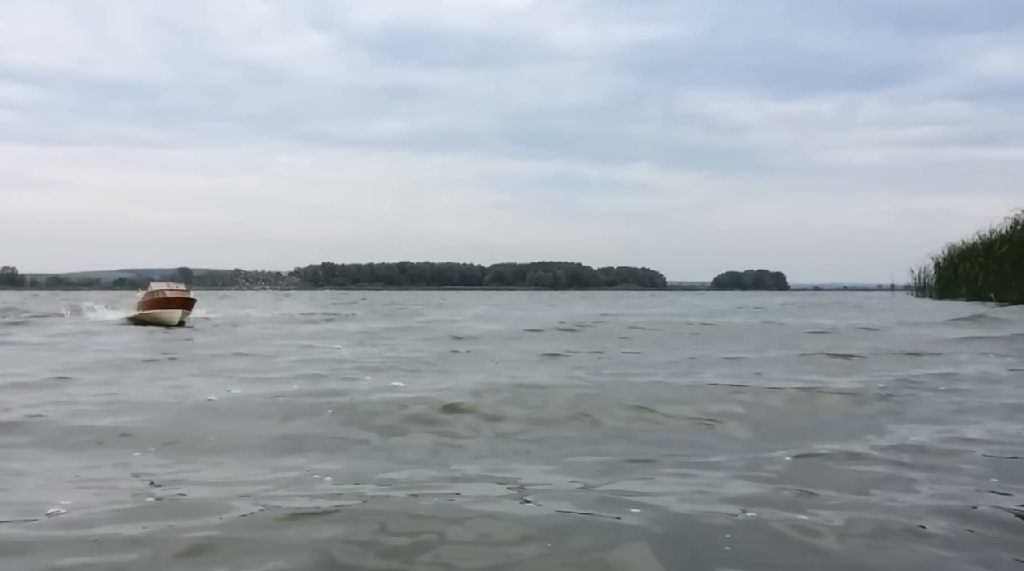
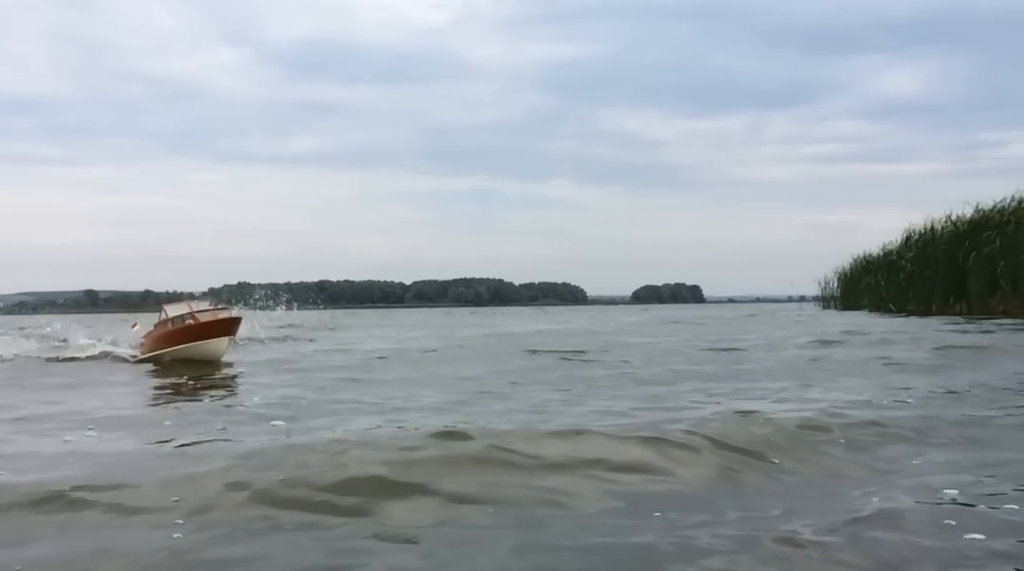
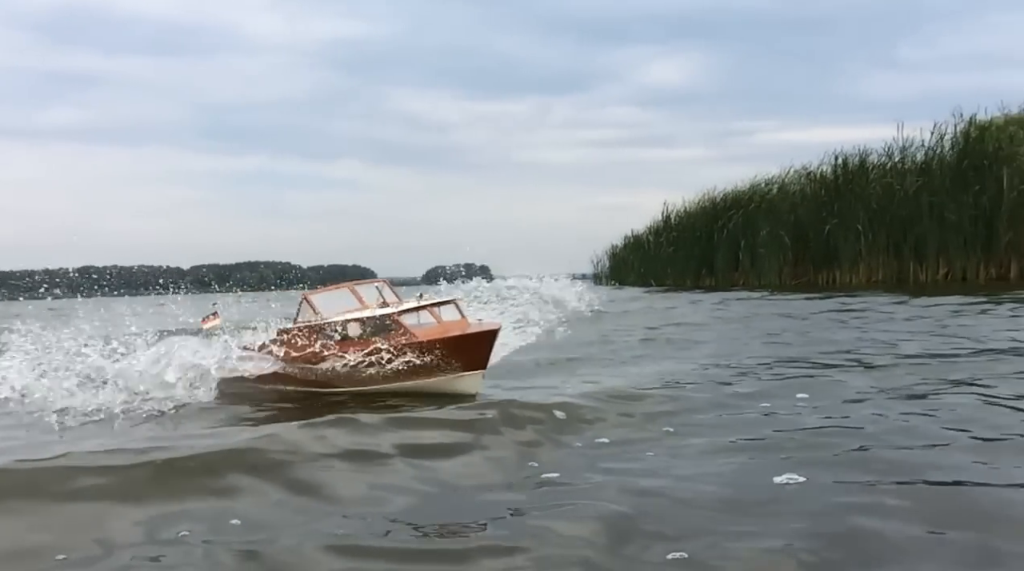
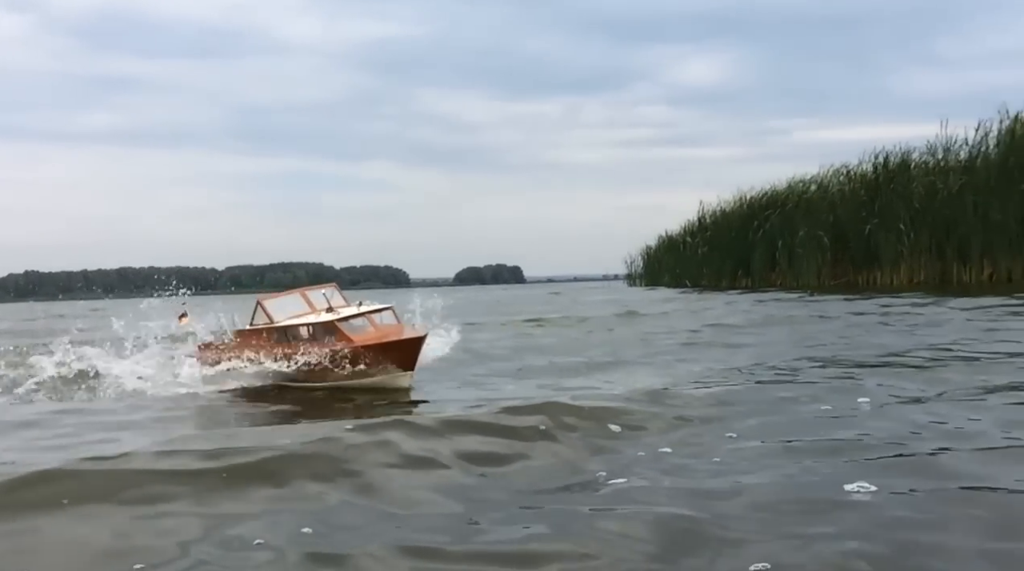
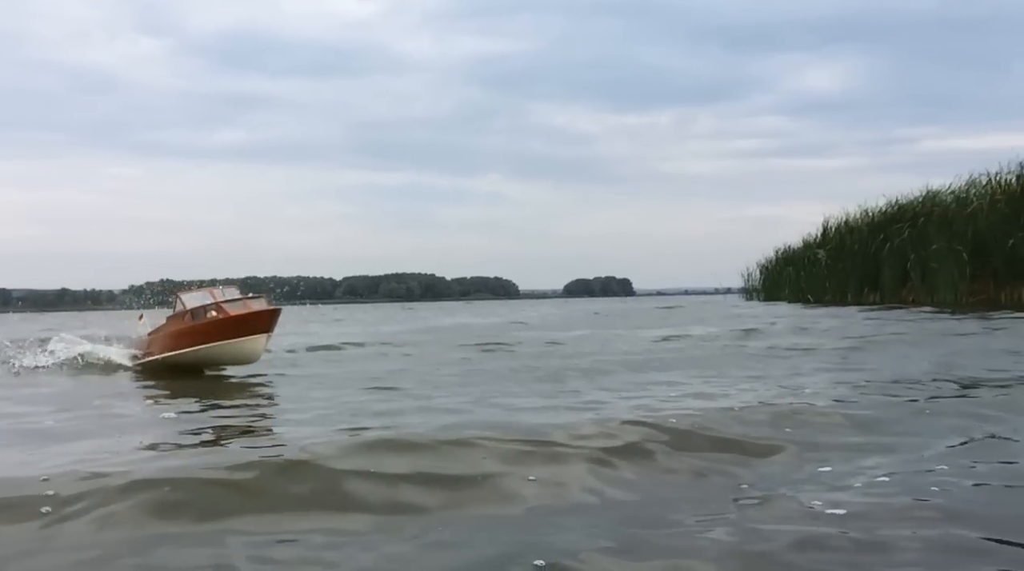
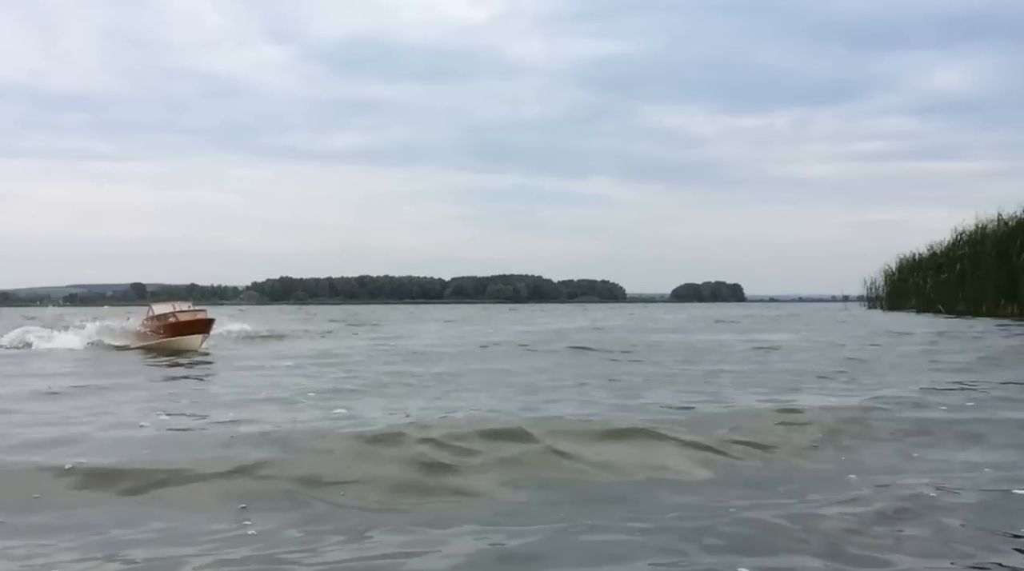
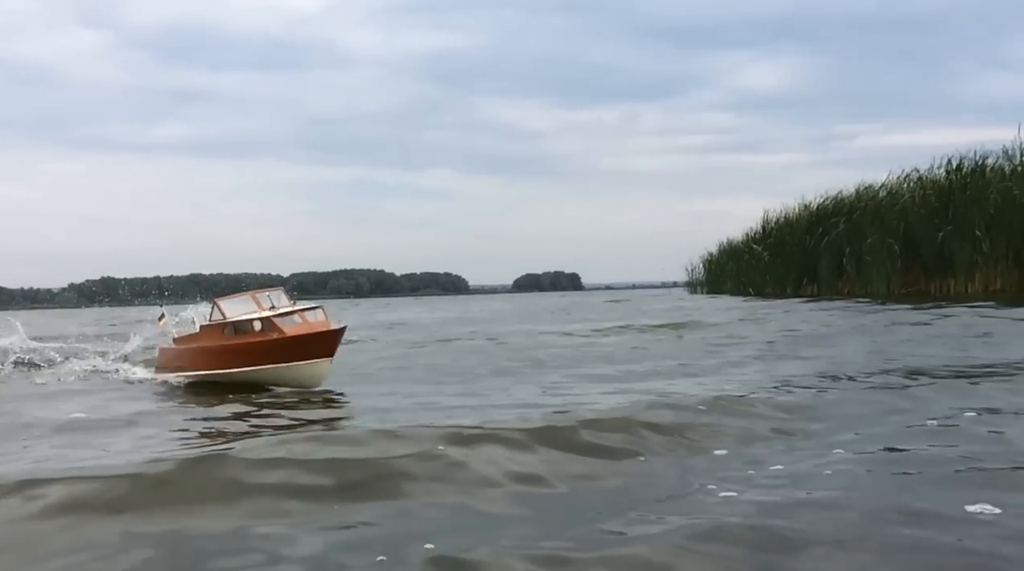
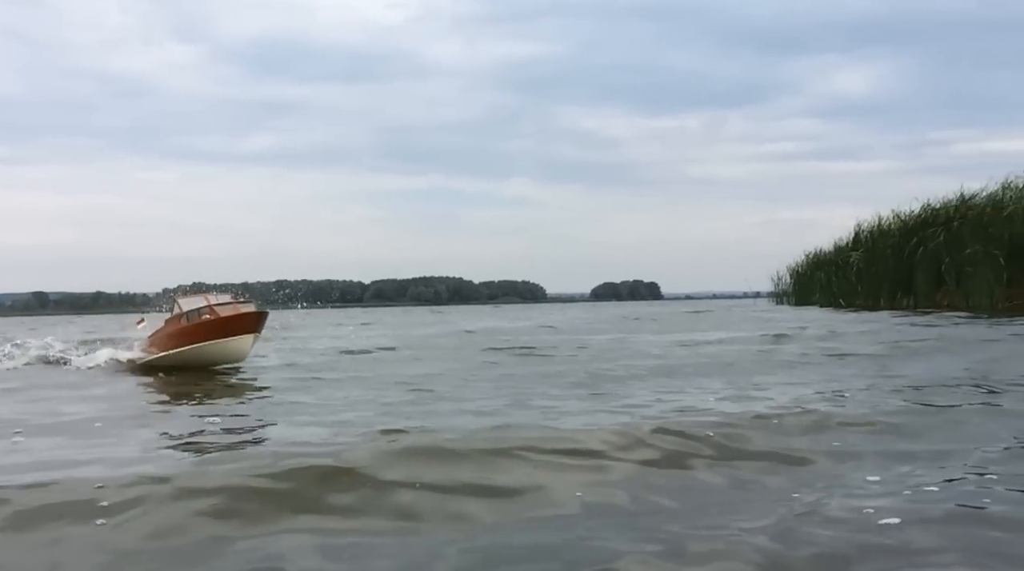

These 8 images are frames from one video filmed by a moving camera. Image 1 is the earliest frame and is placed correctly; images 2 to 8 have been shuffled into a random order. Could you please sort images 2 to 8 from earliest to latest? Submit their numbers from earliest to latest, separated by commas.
6, 2, 8, 5, 7, 4, 3
